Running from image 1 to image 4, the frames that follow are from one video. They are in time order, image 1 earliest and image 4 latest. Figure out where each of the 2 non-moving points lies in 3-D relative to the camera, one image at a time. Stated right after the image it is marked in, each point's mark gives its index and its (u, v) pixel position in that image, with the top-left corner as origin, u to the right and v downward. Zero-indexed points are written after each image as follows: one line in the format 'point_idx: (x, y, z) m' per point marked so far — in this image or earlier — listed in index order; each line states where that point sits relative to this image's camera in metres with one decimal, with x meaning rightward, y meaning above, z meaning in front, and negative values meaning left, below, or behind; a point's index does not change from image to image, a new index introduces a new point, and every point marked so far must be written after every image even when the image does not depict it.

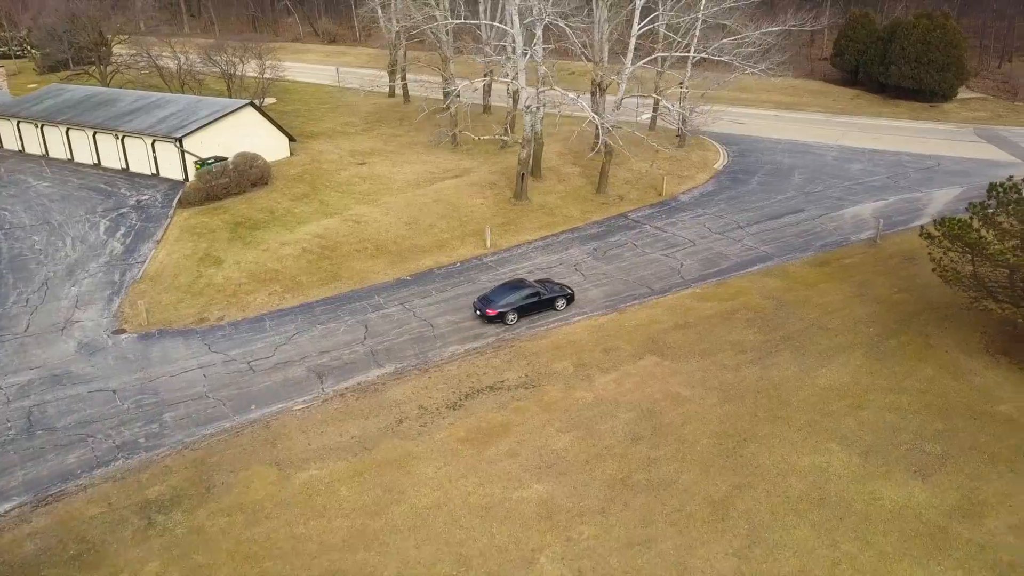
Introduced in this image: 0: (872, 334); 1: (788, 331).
0: (+8.6, -1.1, +18.3) m
1: (+6.7, -1.1, +18.6) m
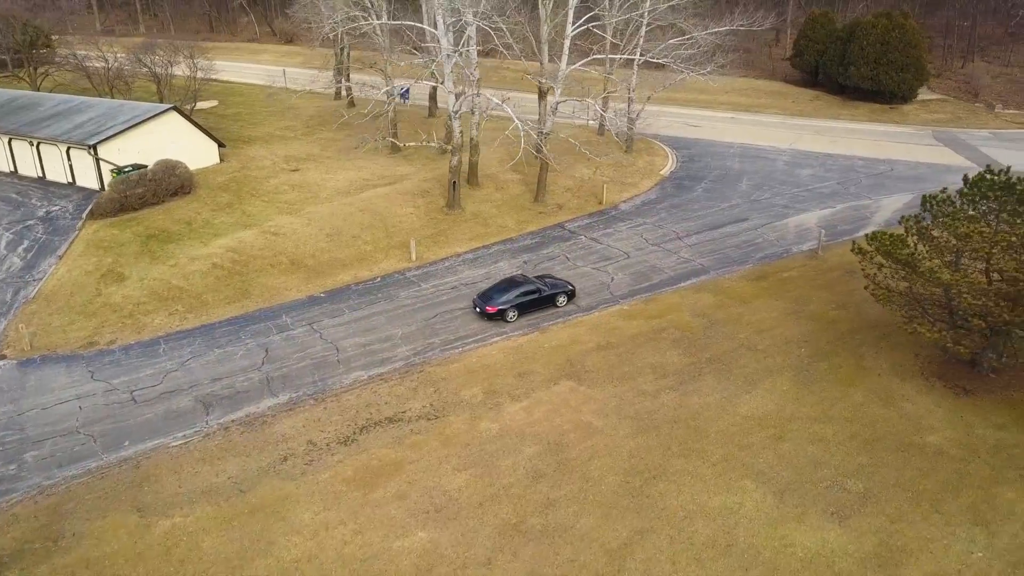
0: (+6.5, -1.5, +17.2) m
1: (+4.6, -1.5, +17.5) m
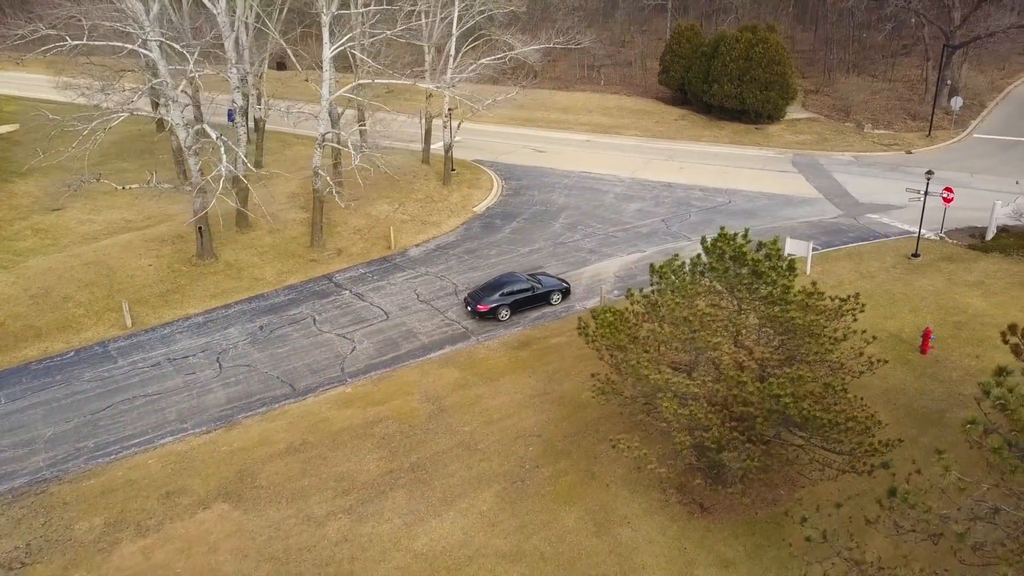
0: (+0.3, -3.1, +14.0) m
1: (-1.7, -3.1, +14.1) m
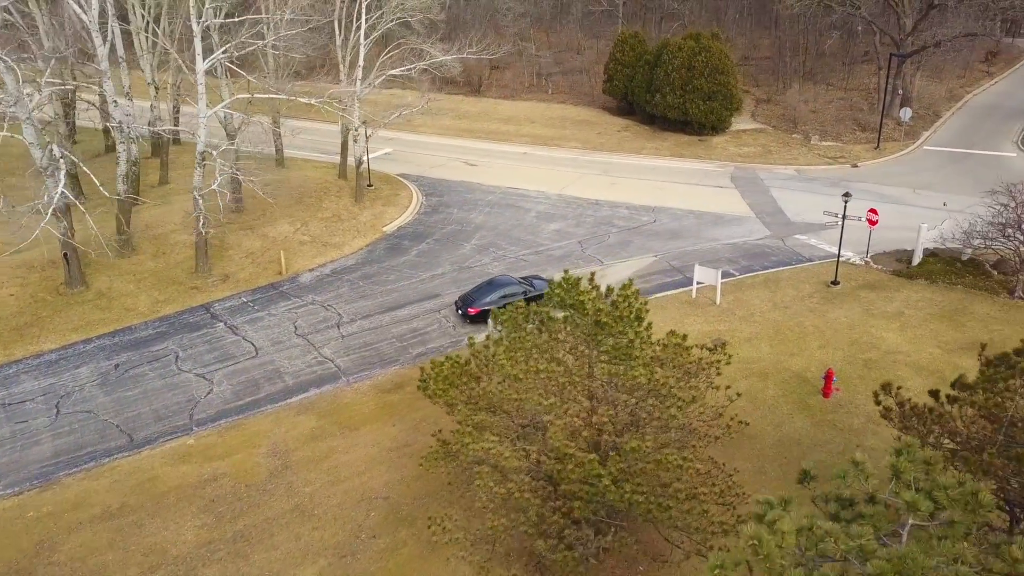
0: (-2.4, -3.9, +12.4) m
1: (-4.3, -3.9, +12.6) m
